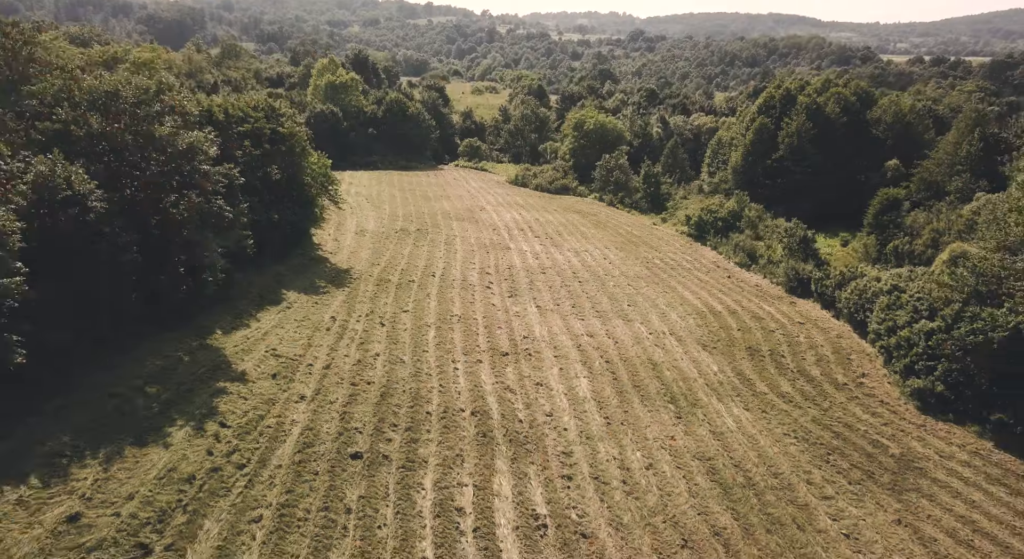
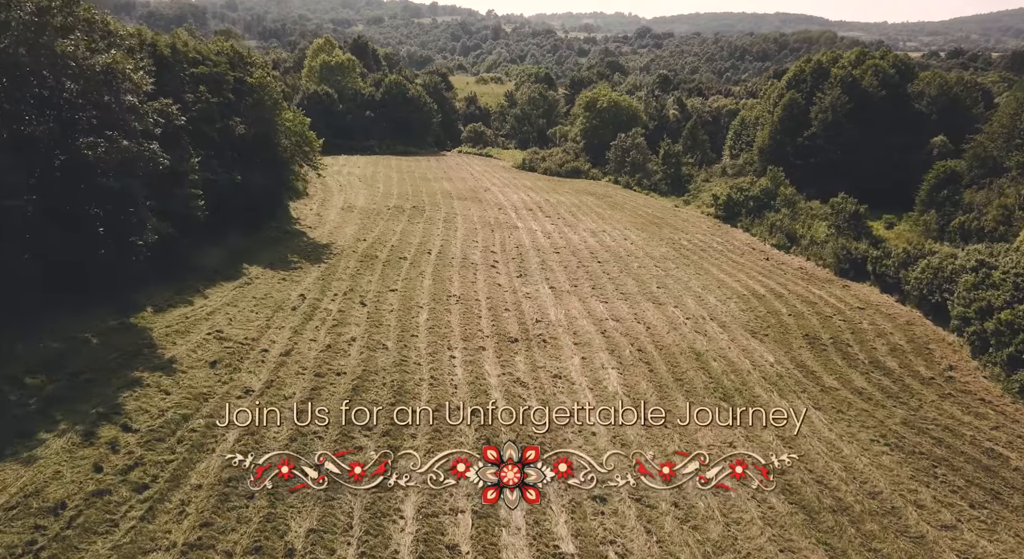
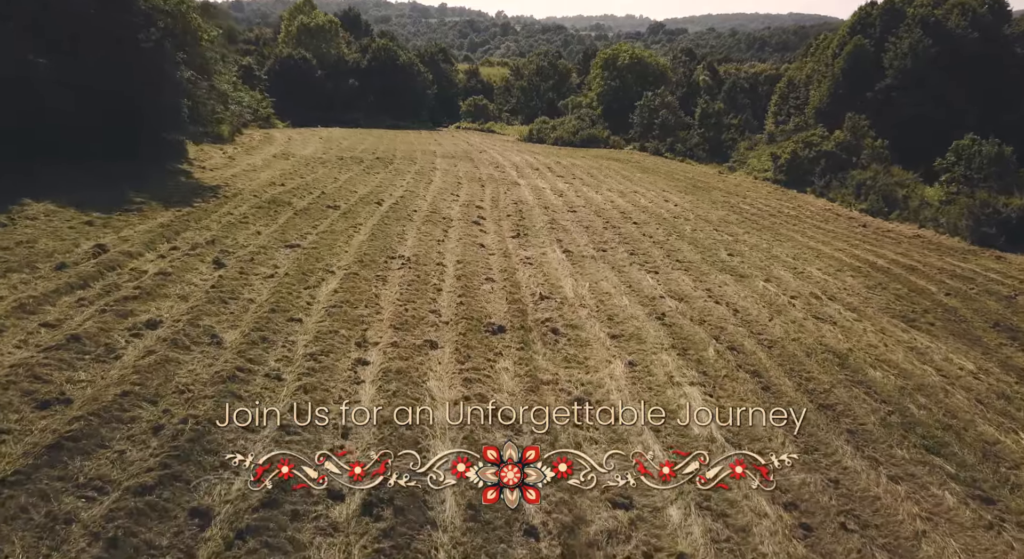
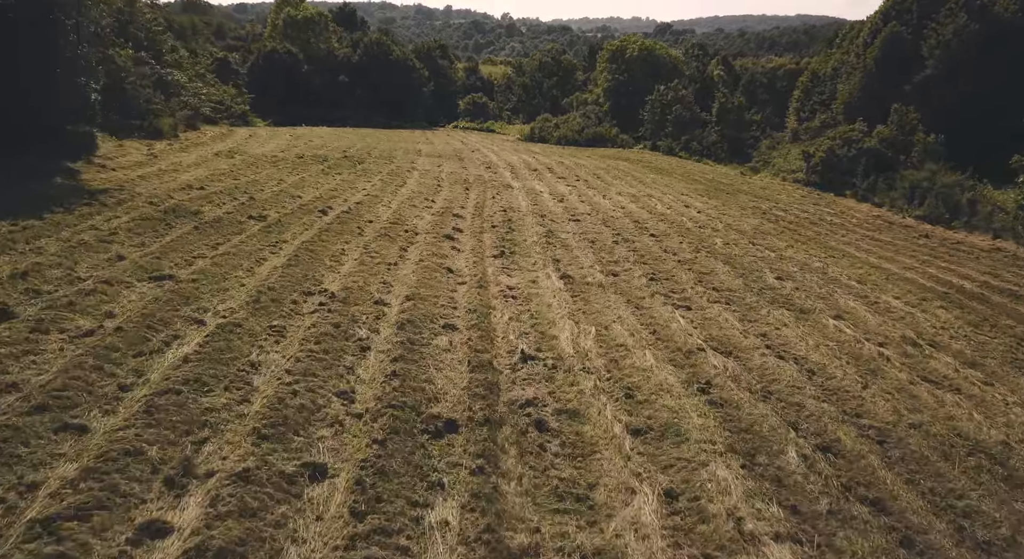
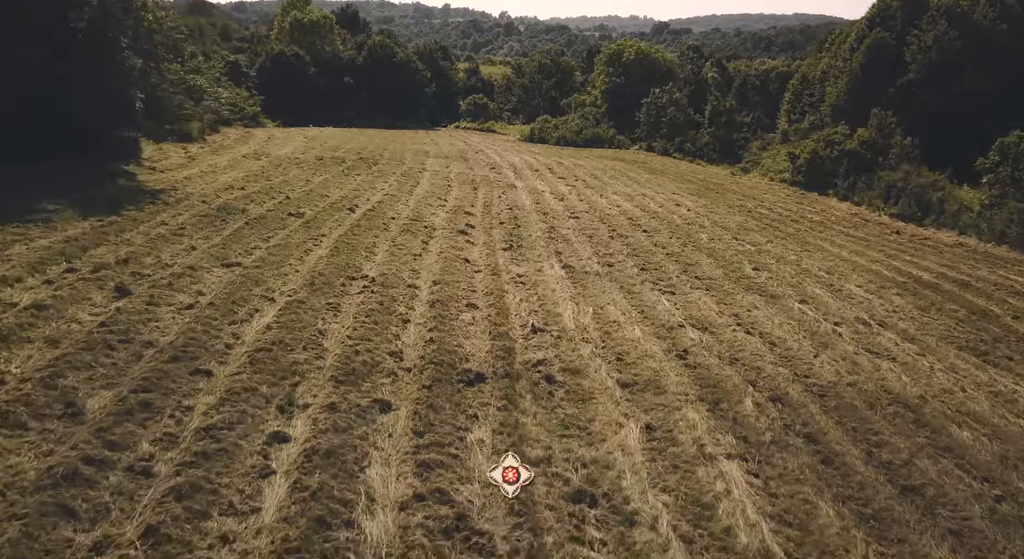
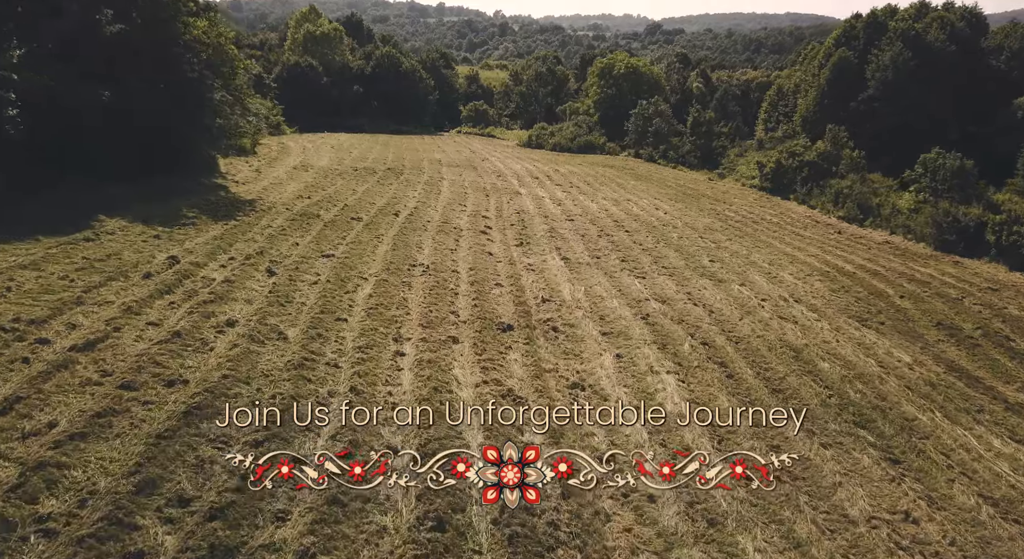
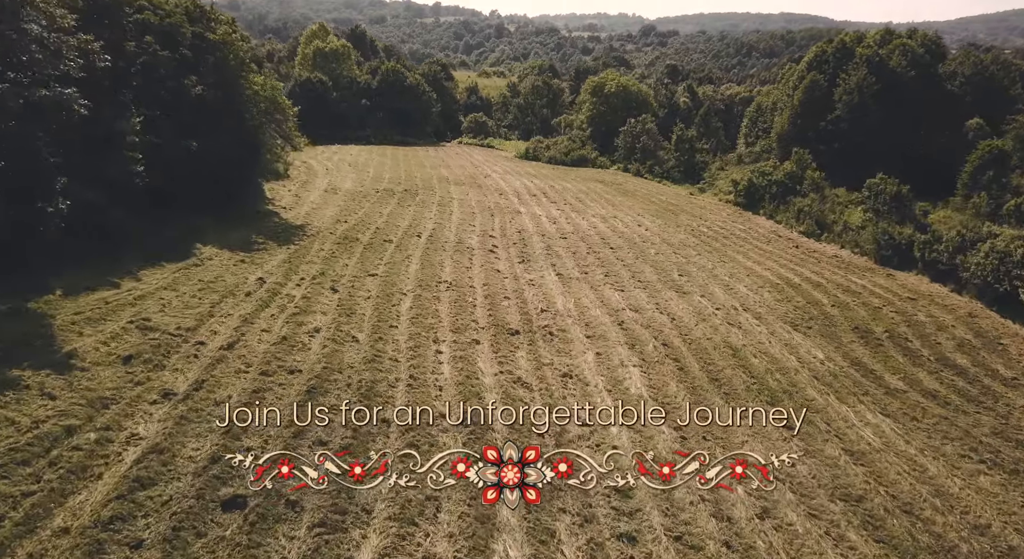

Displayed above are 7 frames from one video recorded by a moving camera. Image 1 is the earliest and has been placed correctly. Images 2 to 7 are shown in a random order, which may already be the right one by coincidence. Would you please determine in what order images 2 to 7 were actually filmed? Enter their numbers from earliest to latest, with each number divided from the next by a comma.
2, 7, 6, 3, 5, 4
